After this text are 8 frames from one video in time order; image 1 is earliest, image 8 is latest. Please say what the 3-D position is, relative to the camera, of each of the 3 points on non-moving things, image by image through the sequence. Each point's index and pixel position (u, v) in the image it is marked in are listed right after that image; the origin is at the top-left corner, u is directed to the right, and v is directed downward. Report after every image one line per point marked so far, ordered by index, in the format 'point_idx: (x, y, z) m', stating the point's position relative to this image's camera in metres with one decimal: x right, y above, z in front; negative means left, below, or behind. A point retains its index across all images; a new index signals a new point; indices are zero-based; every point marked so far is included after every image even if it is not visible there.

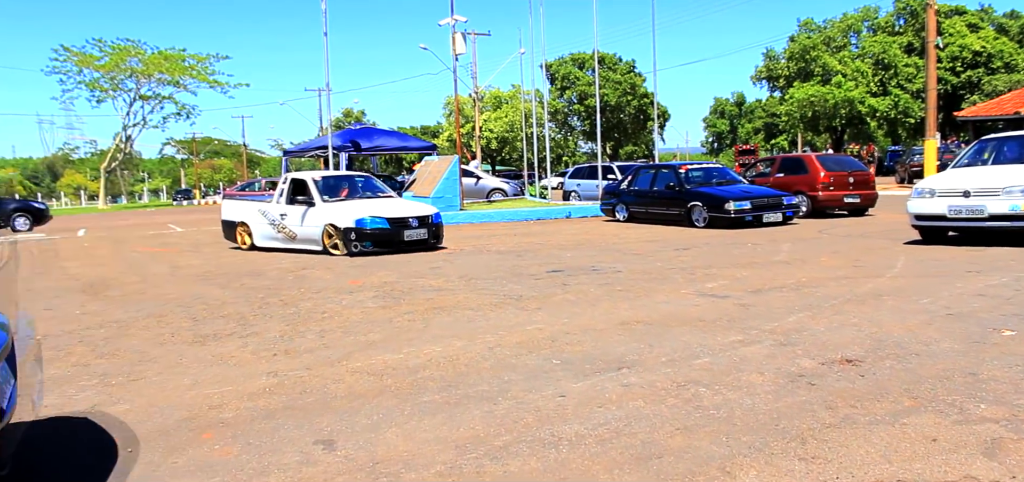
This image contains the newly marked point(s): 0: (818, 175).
0: (+7.1, +1.5, +18.2) m
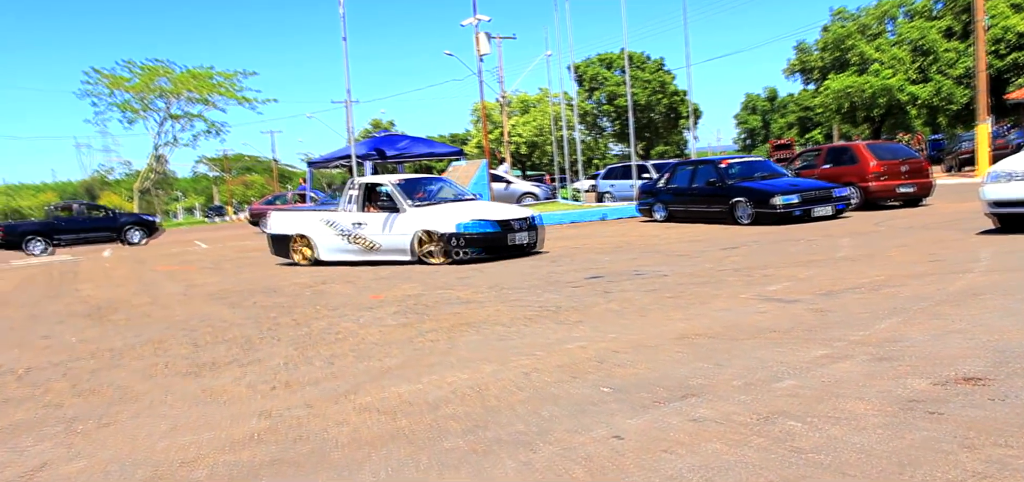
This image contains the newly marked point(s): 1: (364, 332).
0: (+7.8, +1.7, +17.1) m
1: (-1.3, -0.8, +7.1) m
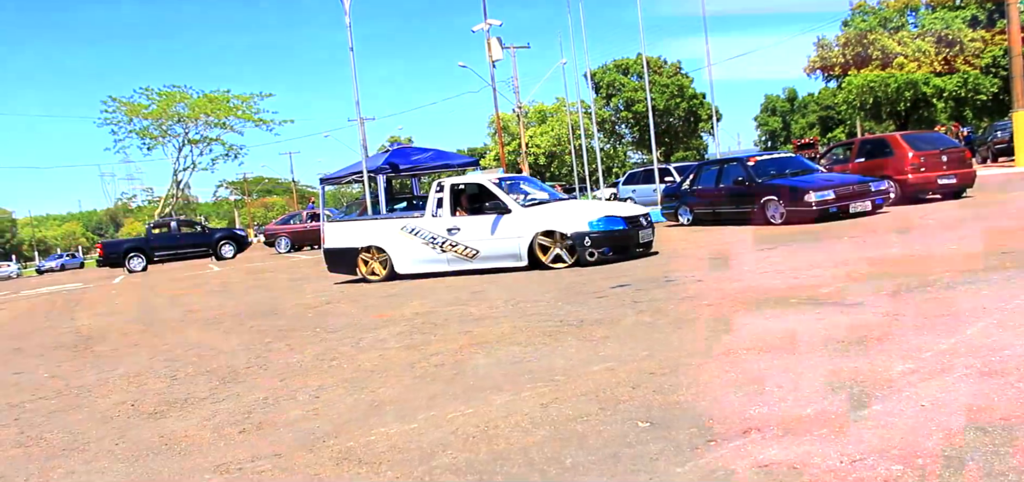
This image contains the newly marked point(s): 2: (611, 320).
0: (+8.1, +1.8, +16.0) m
1: (-1.2, -0.9, +6.3) m
2: (+0.8, -0.6, +6.2) m
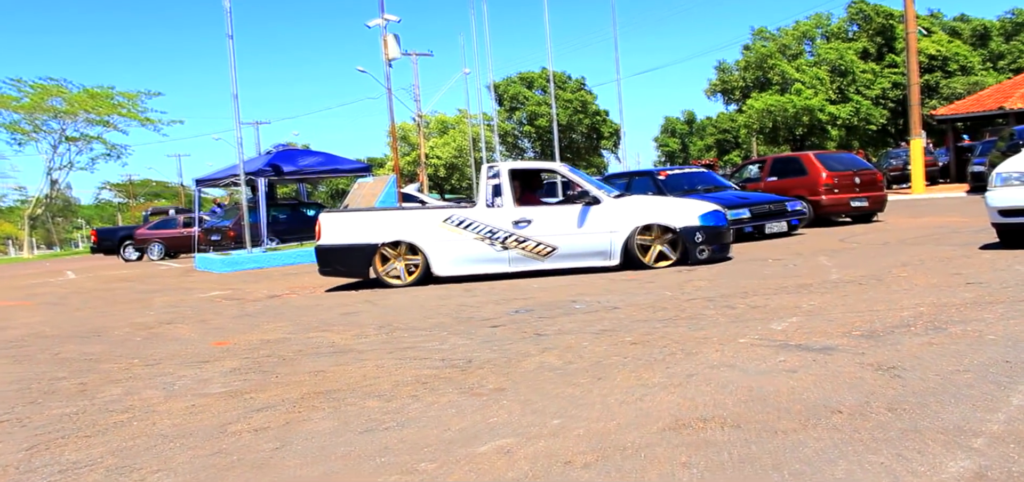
0: (+6.0, +1.3, +15.4) m
1: (-2.0, -1.0, +4.5) m
2: (0.0, -0.7, +4.7) m
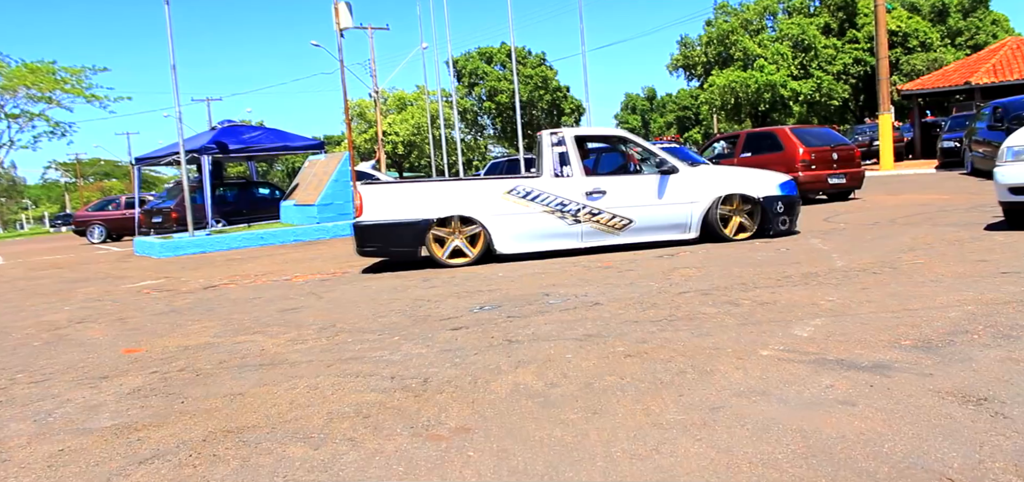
0: (+5.3, +1.7, +14.7) m
1: (-2.1, -0.9, +3.5) m
2: (-0.2, -0.7, +3.8) m
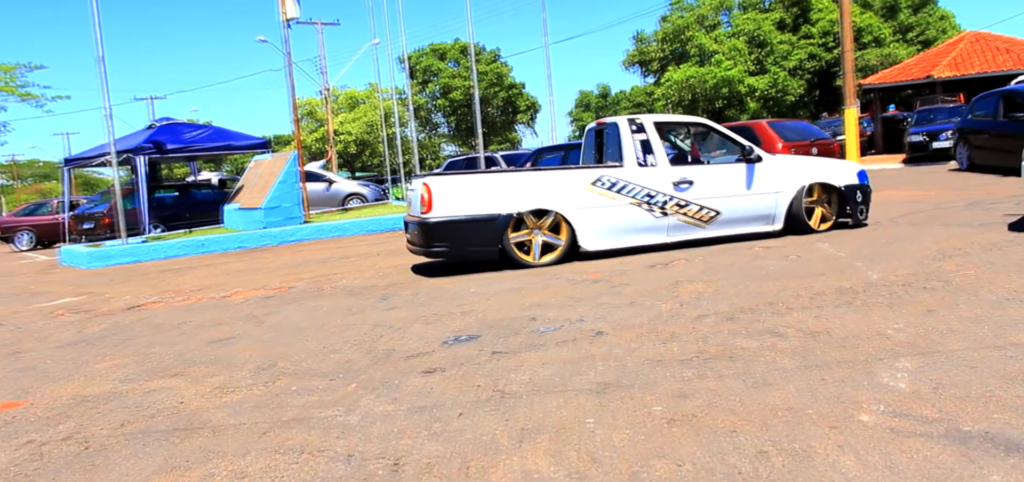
0: (+4.7, +1.7, +13.9) m
1: (-2.1, -1.1, +2.3) m
2: (-0.1, -0.8, +2.7) m
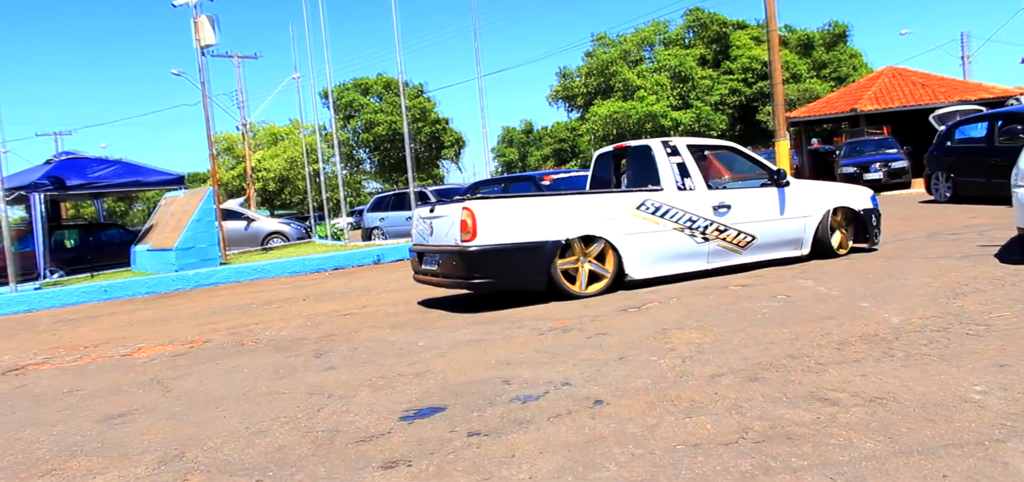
0: (+3.6, +1.1, +13.4) m
1: (-1.9, -1.2, +1.1) m
2: (-0.1, -0.9, +1.7) m
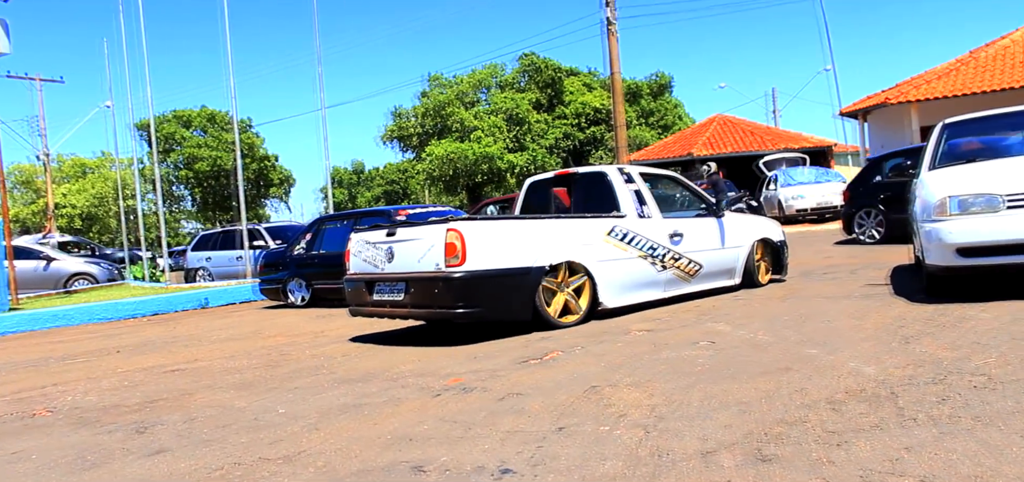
0: (+1.3, +0.4, +12.8) m
1: (-1.5, -1.2, -0.5) m
2: (+0.2, -0.9, +0.5) m
